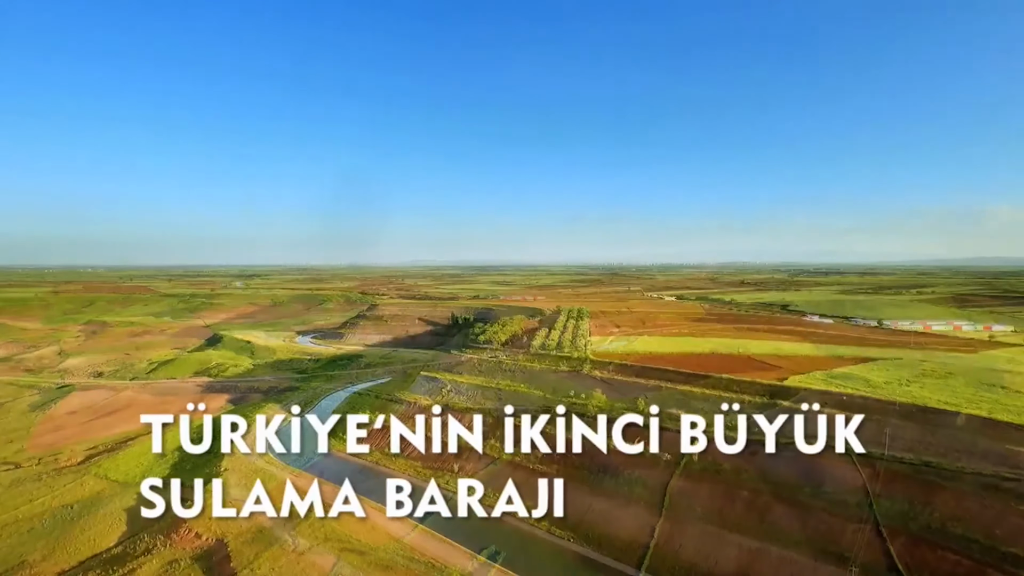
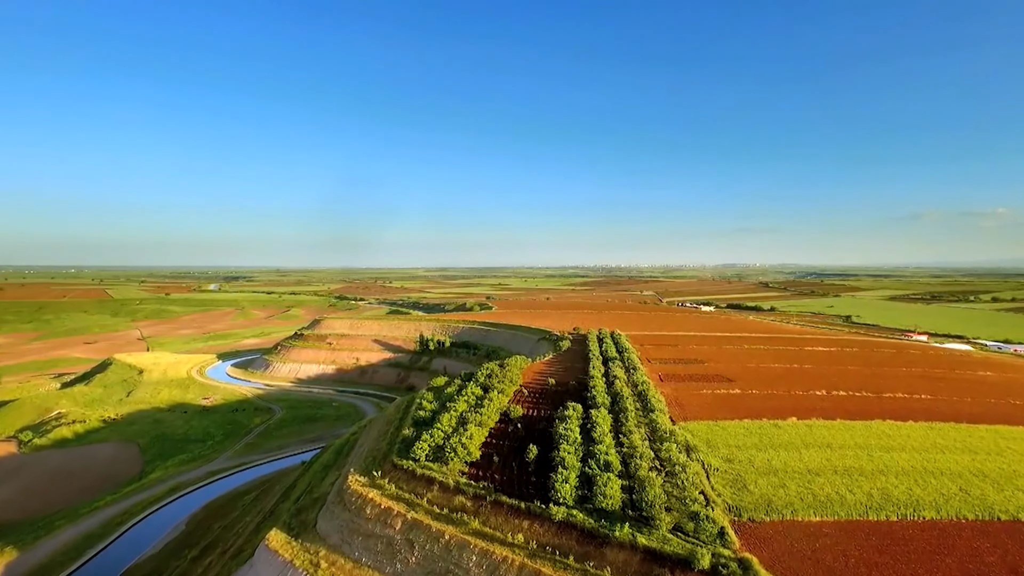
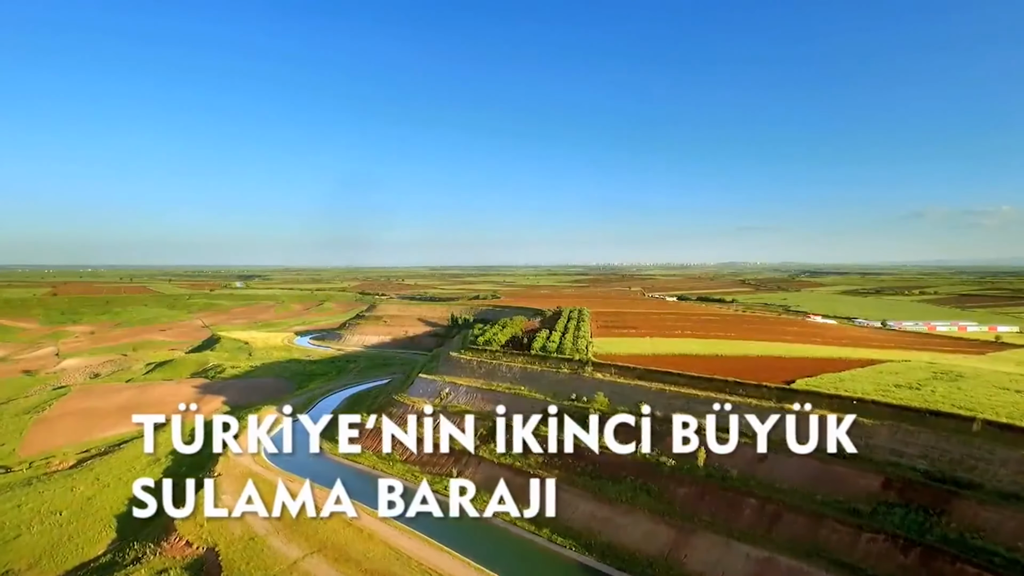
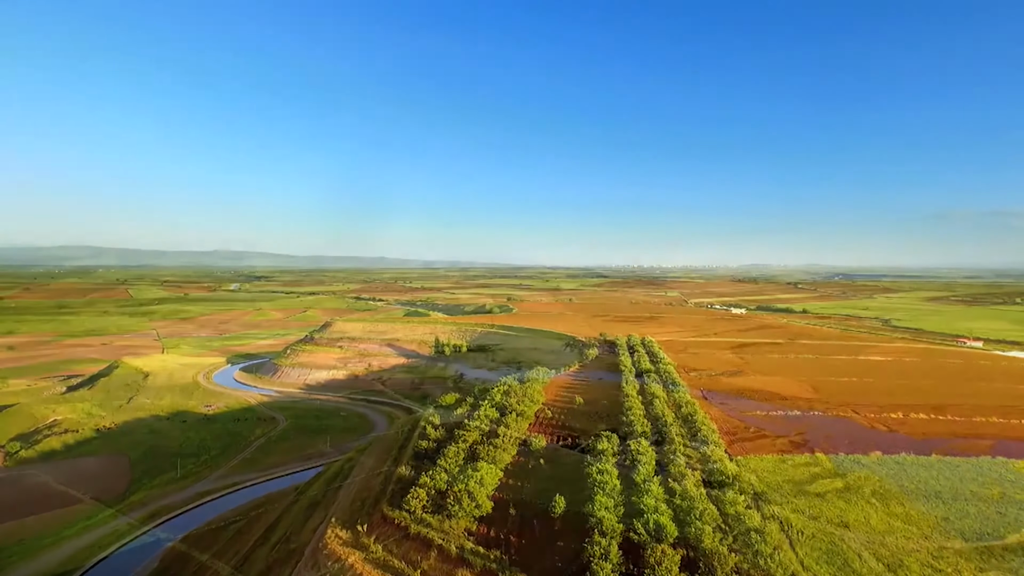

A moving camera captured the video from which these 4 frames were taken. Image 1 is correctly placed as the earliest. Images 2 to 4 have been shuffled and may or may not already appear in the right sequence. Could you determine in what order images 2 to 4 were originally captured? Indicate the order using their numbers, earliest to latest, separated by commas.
3, 2, 4
